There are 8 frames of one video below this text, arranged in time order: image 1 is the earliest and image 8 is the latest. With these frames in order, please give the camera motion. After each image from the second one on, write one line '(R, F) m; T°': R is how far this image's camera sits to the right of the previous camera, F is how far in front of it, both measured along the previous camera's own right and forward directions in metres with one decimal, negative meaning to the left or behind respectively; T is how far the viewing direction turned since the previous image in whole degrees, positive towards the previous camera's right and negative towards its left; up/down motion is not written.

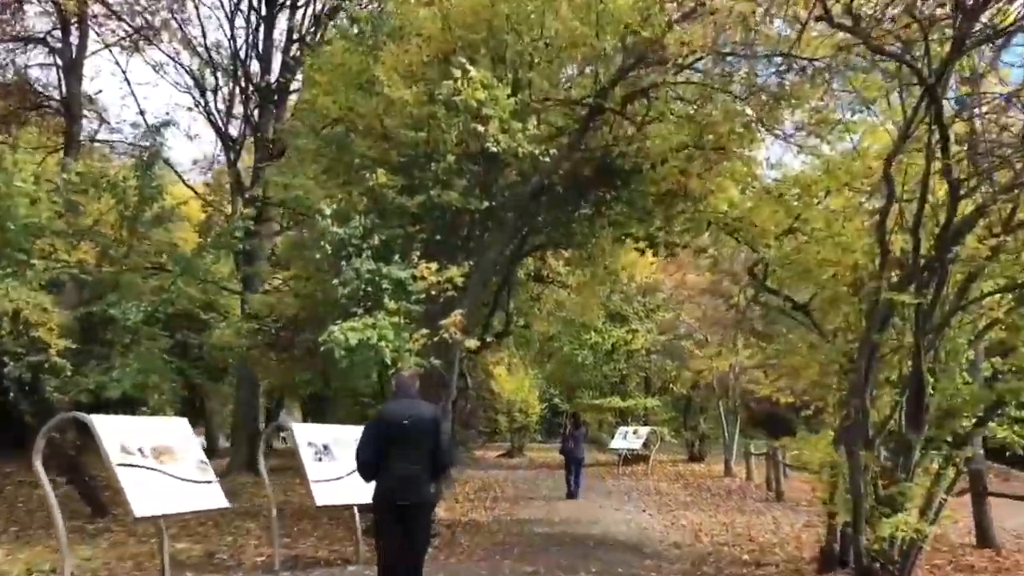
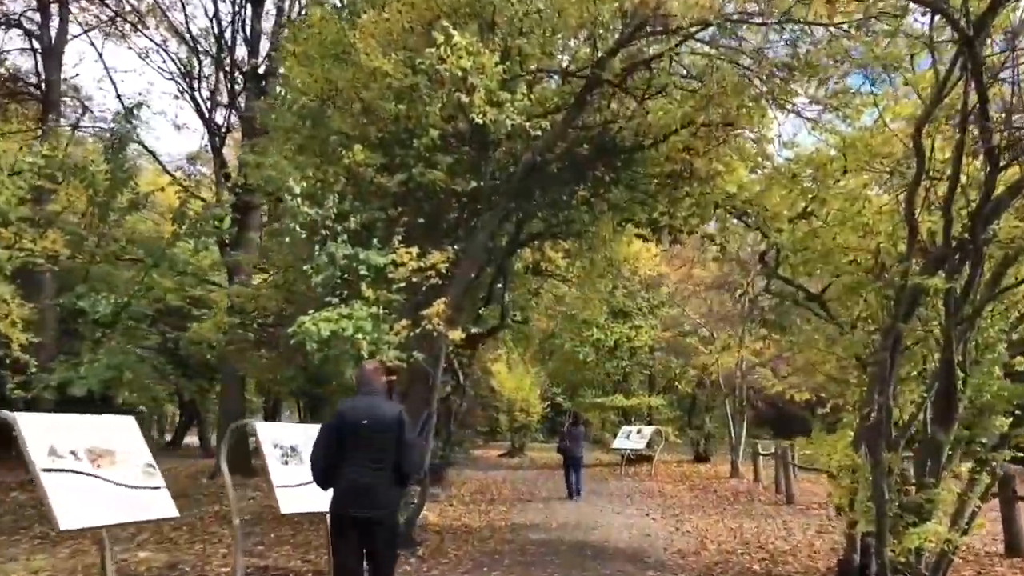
(+0.2, +1.0) m; 0°
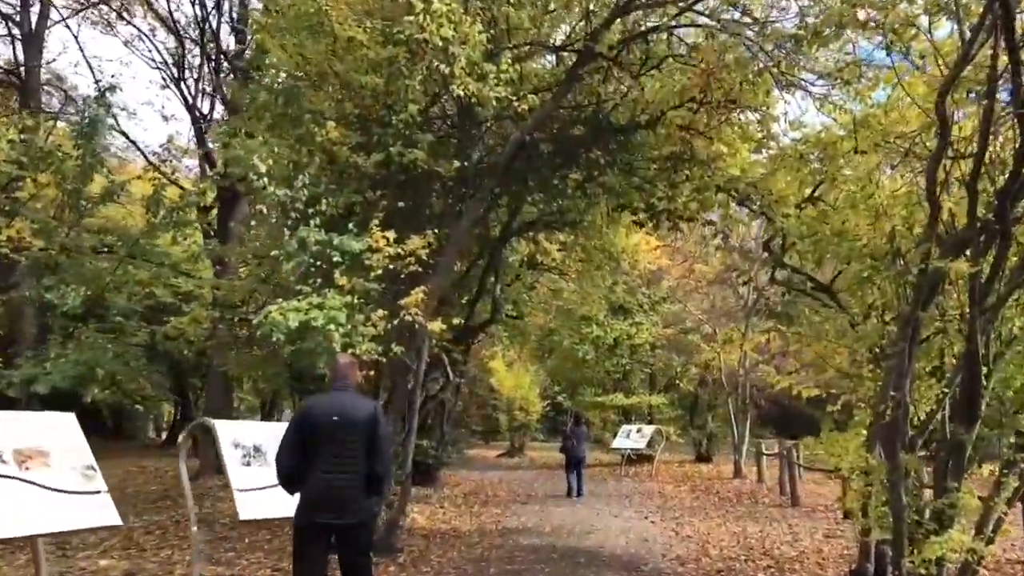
(+0.2, +0.8) m; 0°
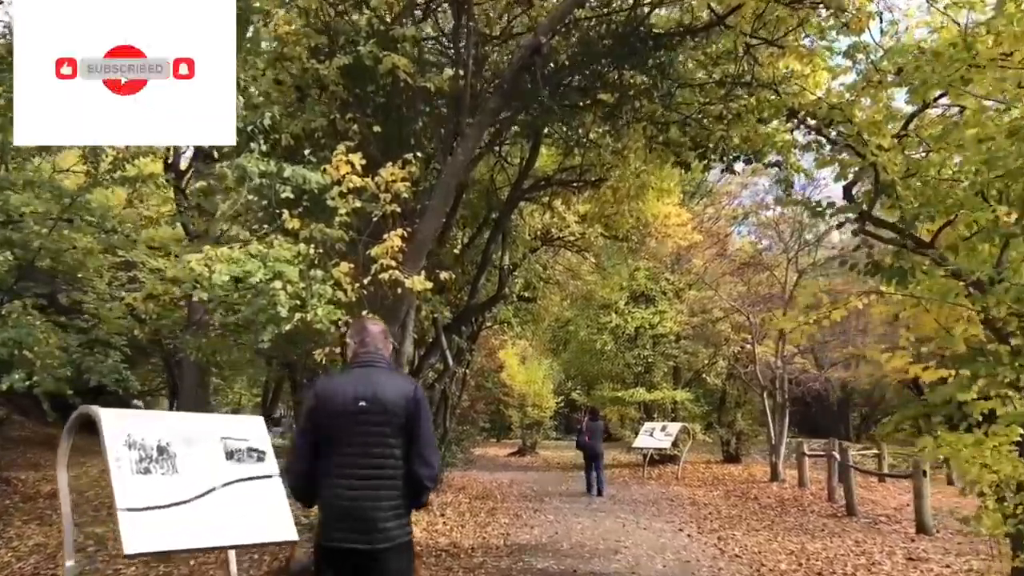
(0.0, +2.6) m; -1°
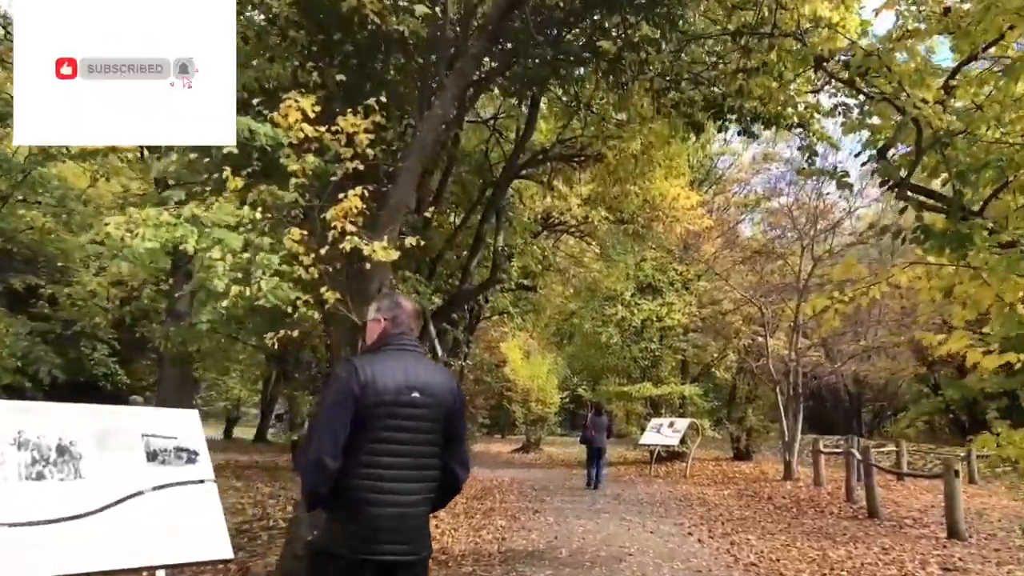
(+0.2, +1.1) m; 0°
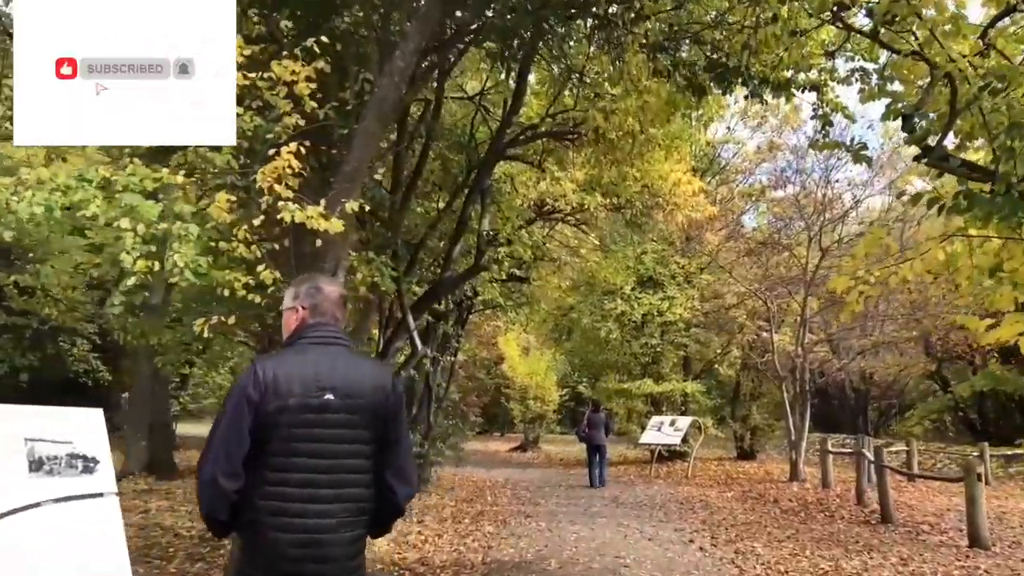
(+0.2, +1.0) m; 0°
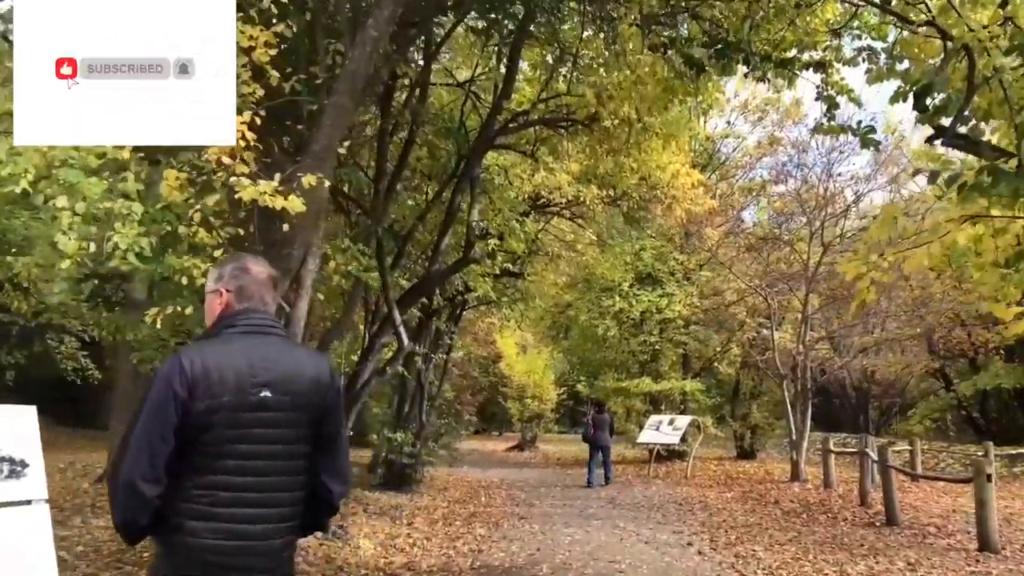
(+0.1, +0.5) m; 0°
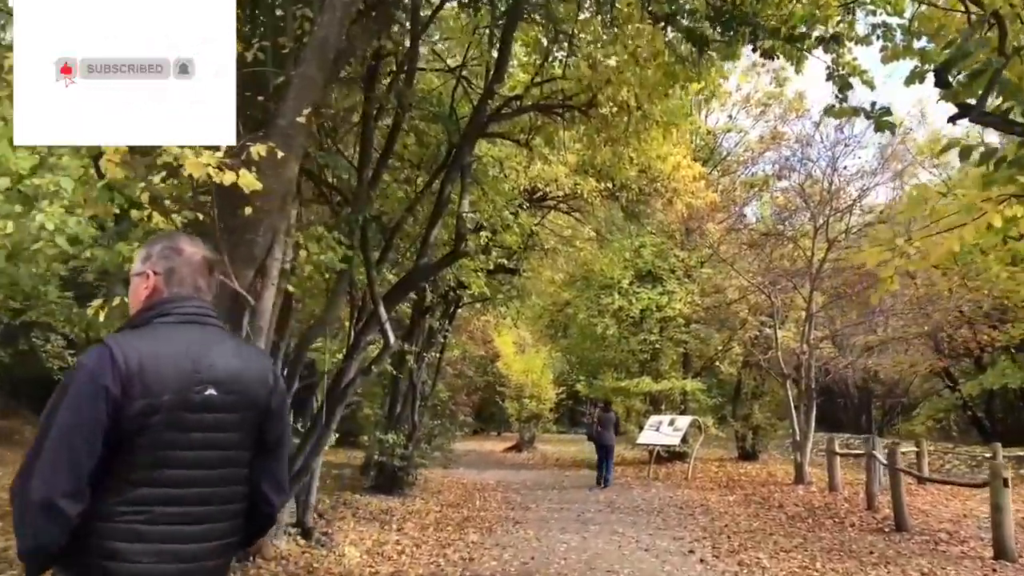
(+0.1, +0.6) m; 0°
